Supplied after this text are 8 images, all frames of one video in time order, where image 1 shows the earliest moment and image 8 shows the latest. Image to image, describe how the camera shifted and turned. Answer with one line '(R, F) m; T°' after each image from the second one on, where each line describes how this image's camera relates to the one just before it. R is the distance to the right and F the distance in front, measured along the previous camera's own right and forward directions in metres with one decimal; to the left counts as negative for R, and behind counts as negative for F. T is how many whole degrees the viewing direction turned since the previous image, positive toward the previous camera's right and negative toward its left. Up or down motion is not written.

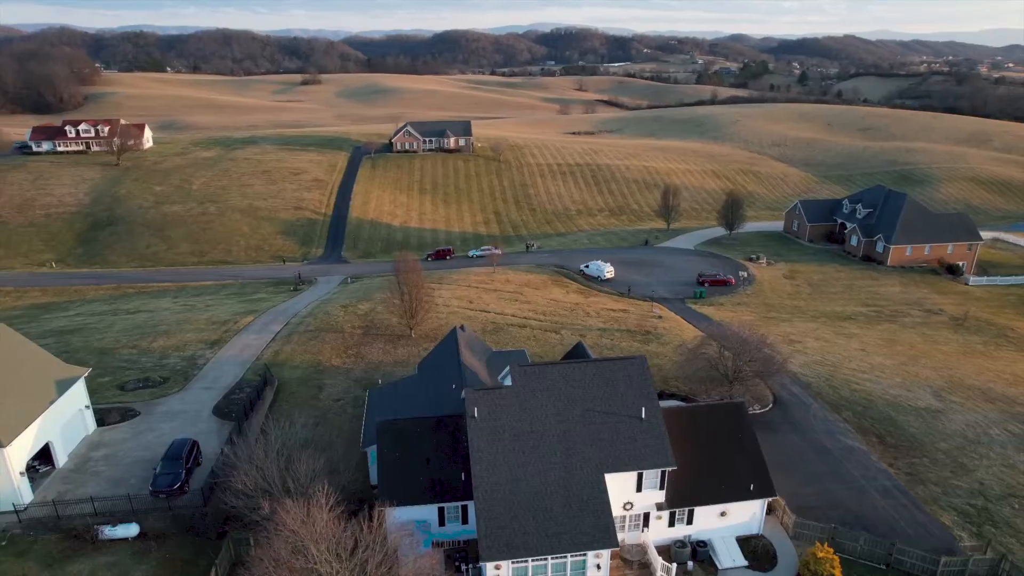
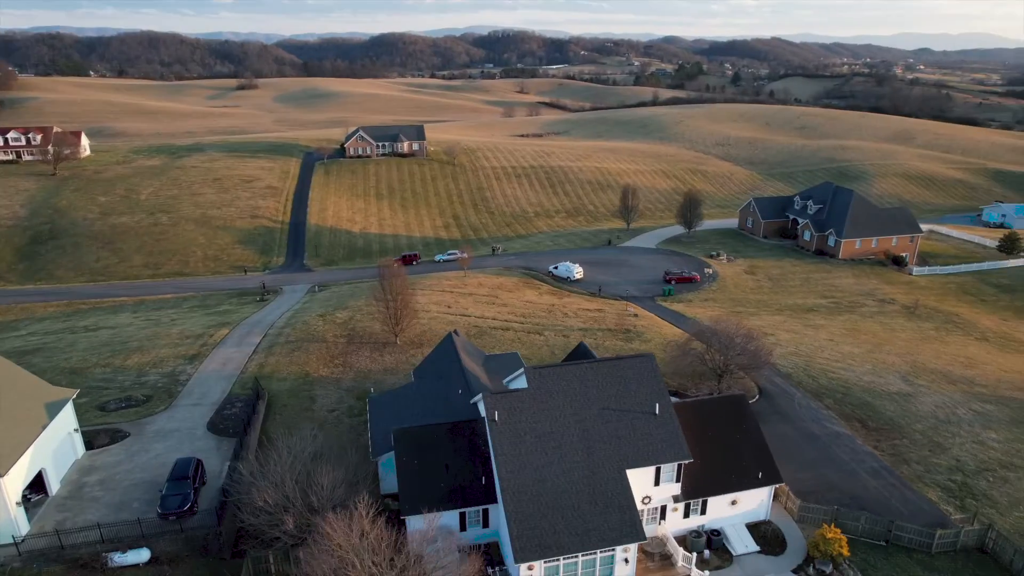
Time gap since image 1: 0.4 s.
(-2.2, -0.2) m; +5°
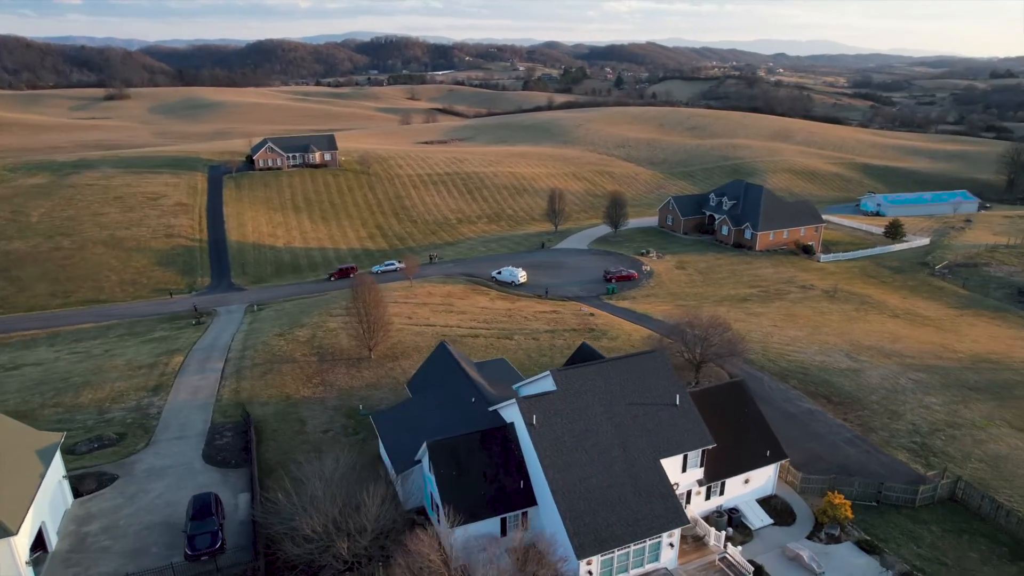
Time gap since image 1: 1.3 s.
(-4.1, -0.2) m; +9°
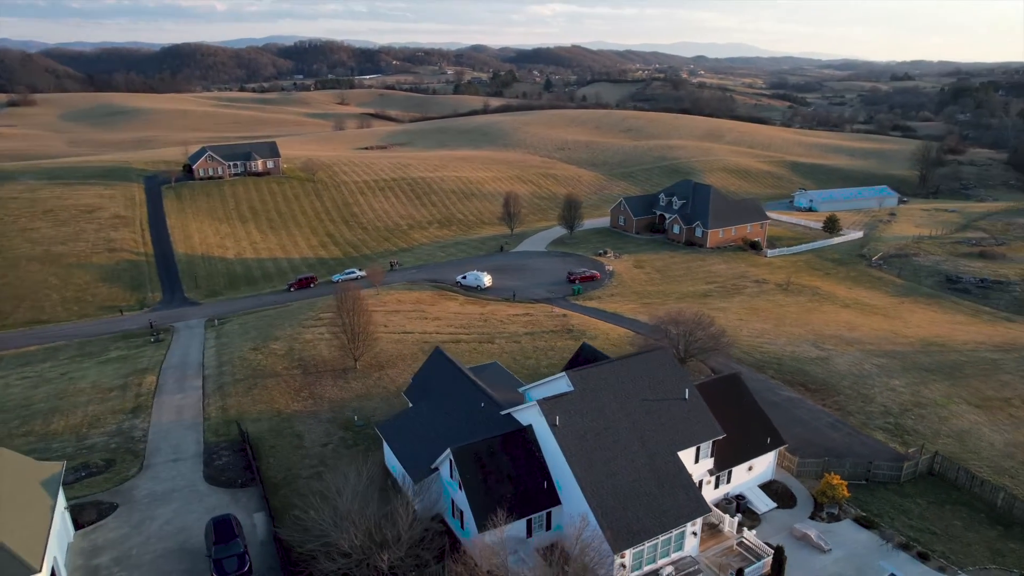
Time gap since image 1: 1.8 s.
(-2.7, -0.2) m; +6°
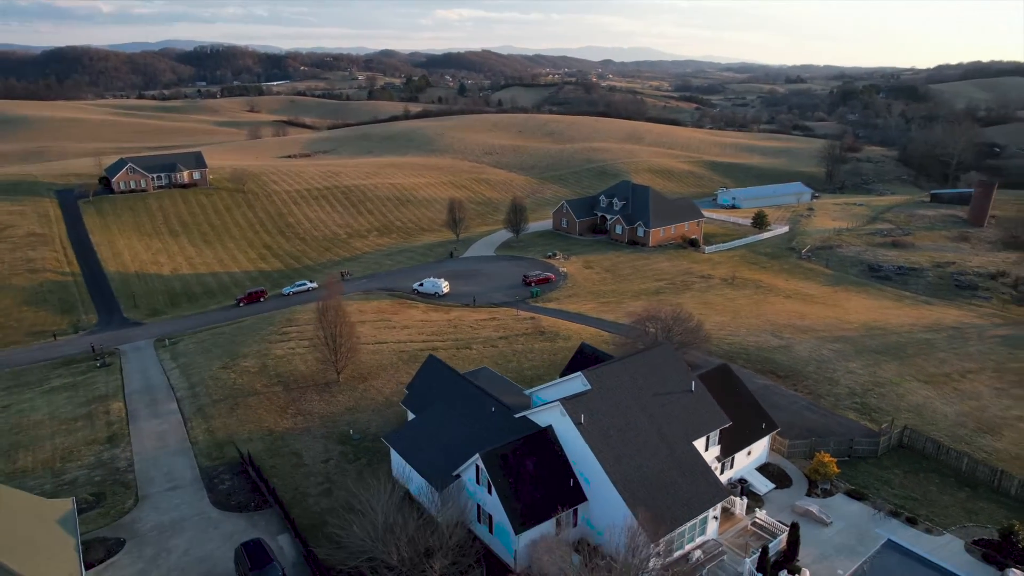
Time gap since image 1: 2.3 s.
(-3.3, -0.2) m; +7°
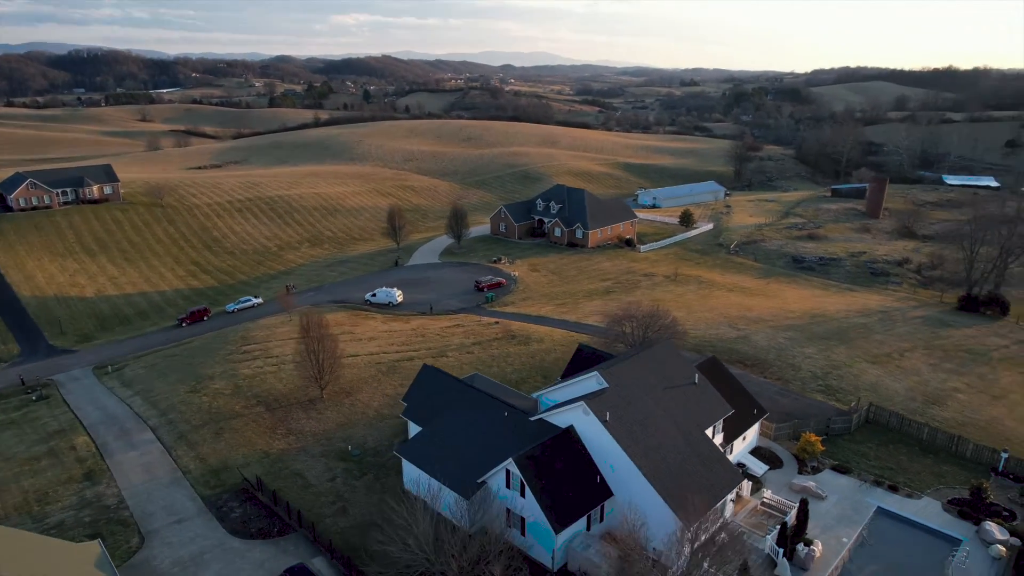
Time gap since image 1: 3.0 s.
(-3.7, -0.1) m; +8°
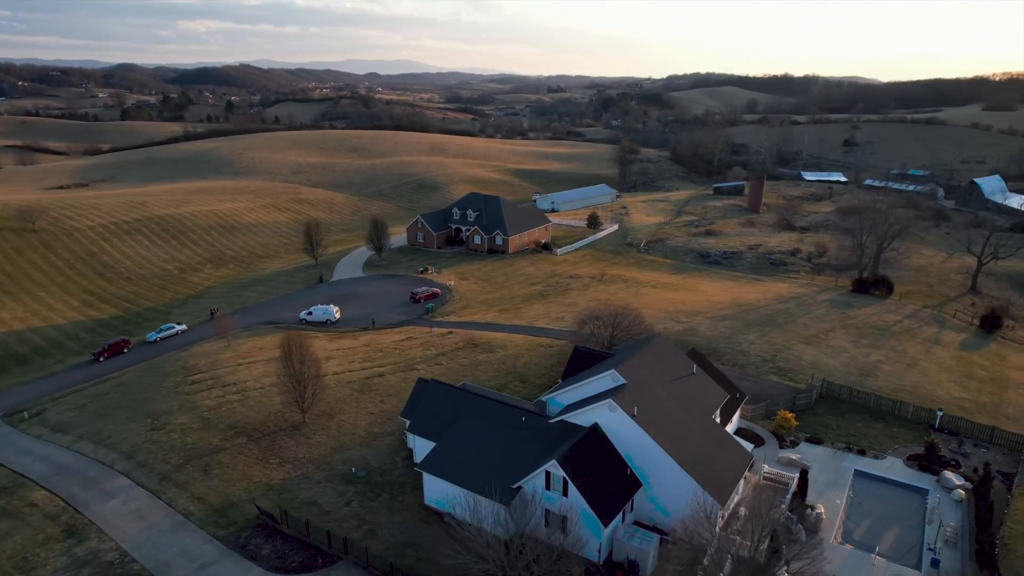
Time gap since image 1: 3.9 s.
(-5.1, -0.1) m; +11°
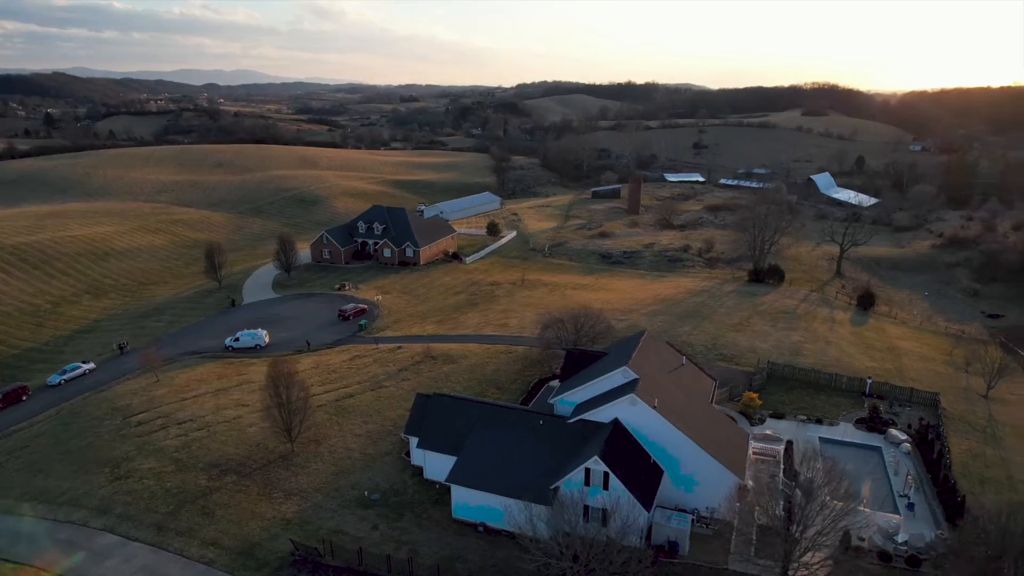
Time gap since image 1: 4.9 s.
(-5.9, 0.0) m; +12°
